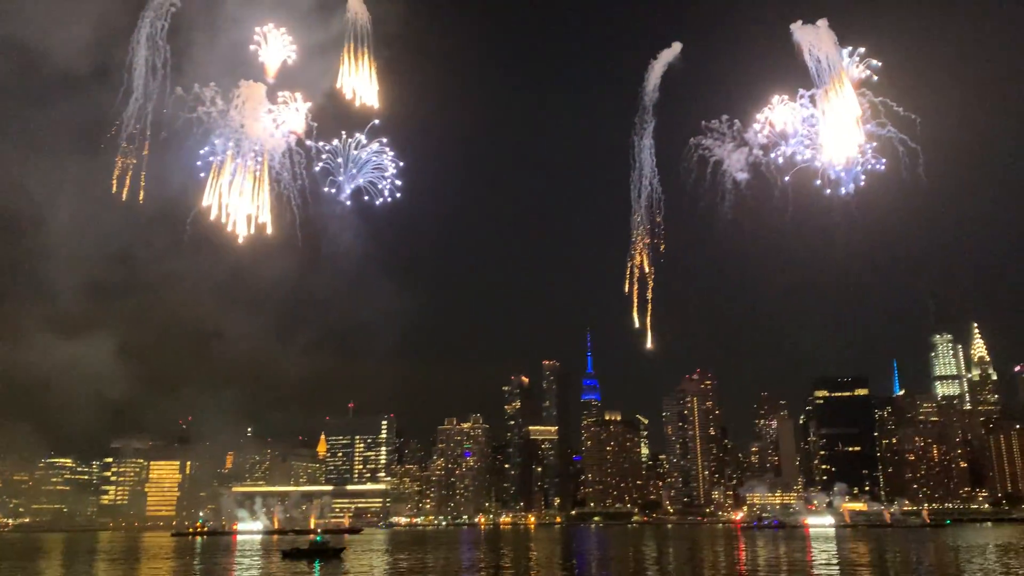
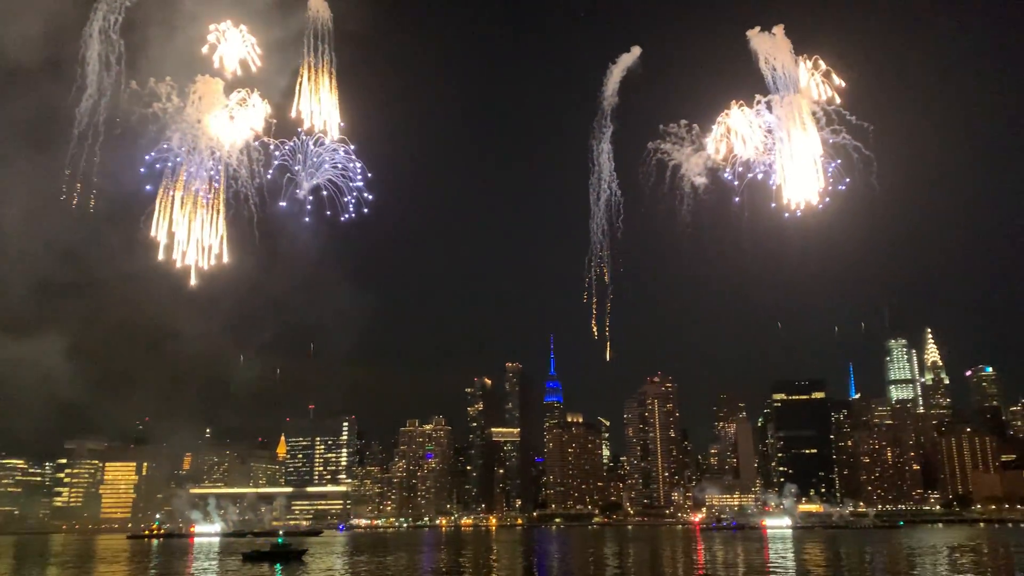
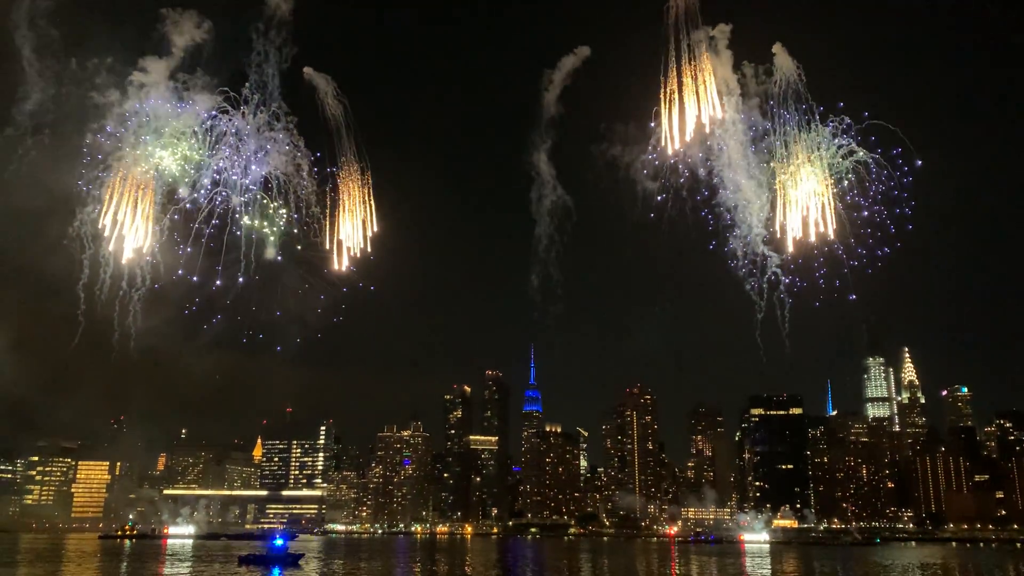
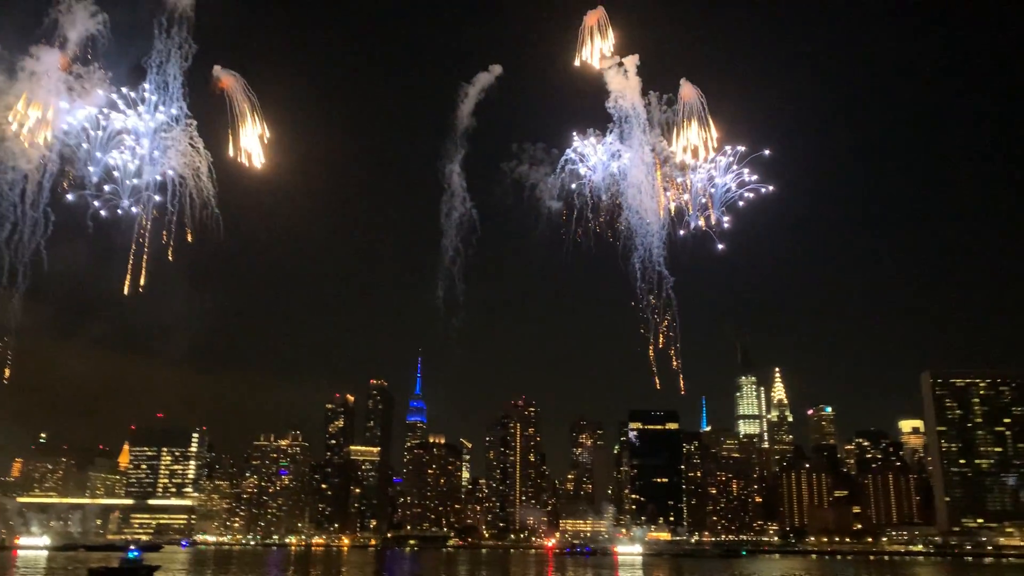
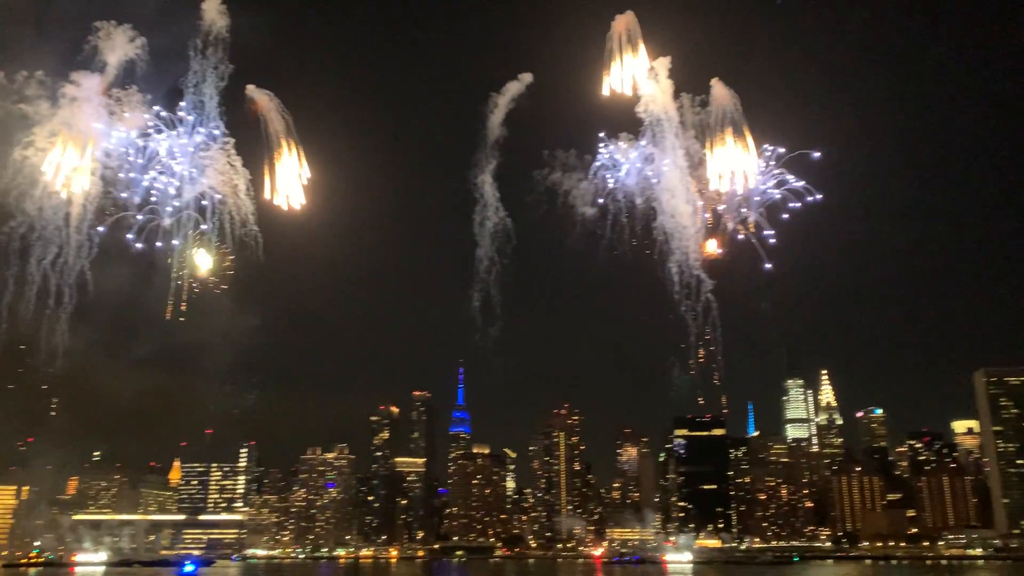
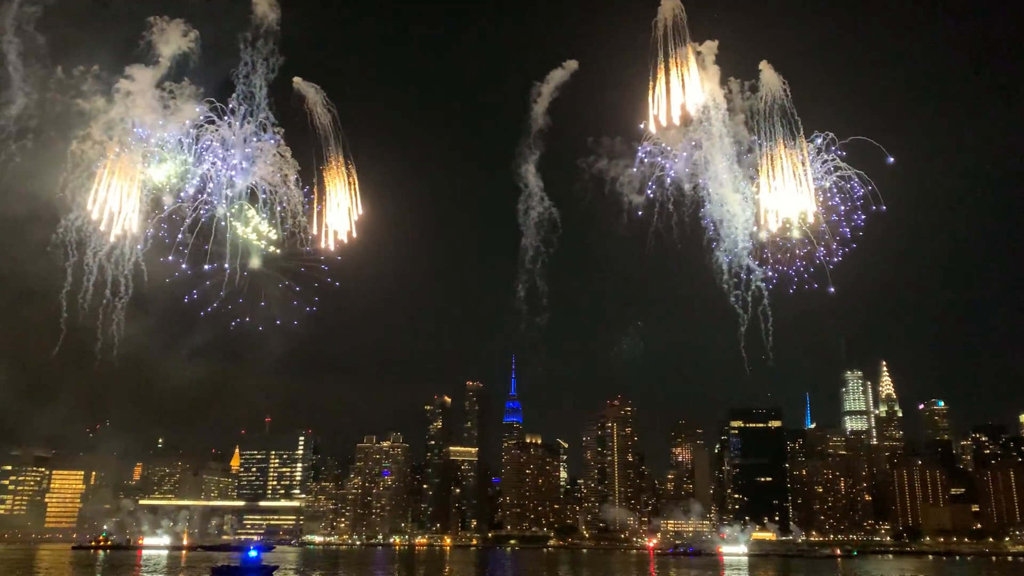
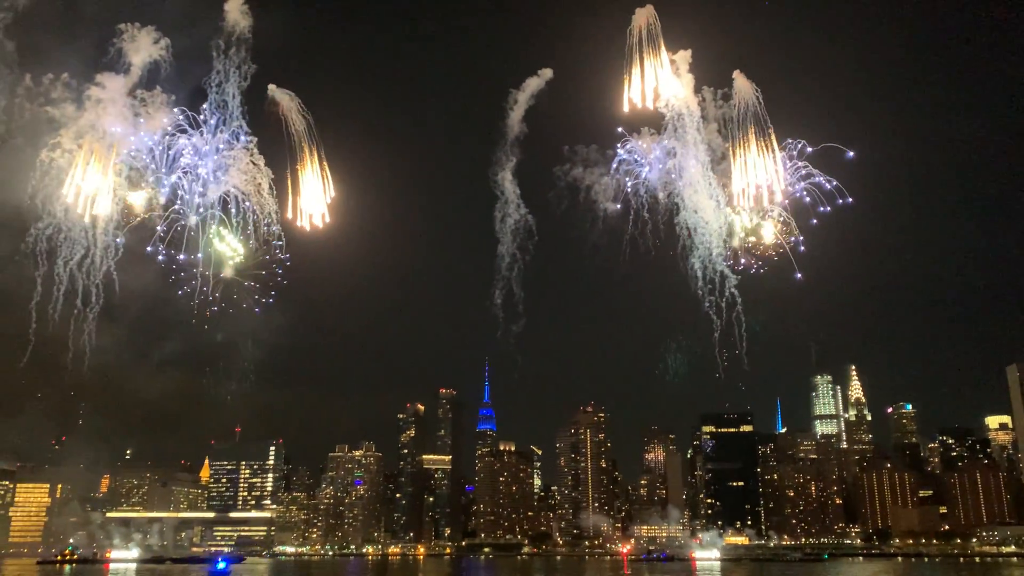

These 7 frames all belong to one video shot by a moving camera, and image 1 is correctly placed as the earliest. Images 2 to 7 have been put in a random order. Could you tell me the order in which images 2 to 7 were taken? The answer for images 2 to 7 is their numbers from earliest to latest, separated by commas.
2, 4, 5, 7, 6, 3
